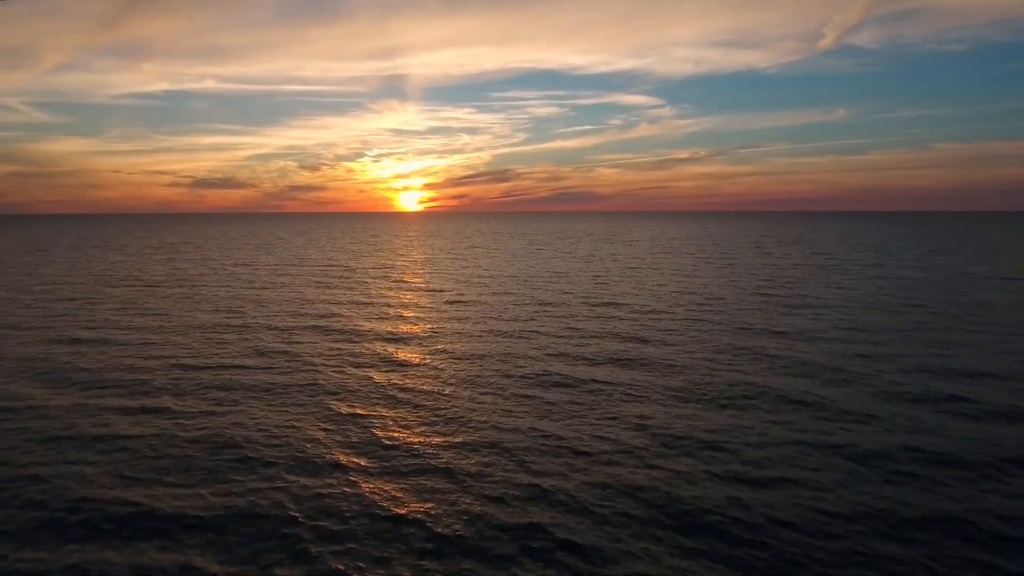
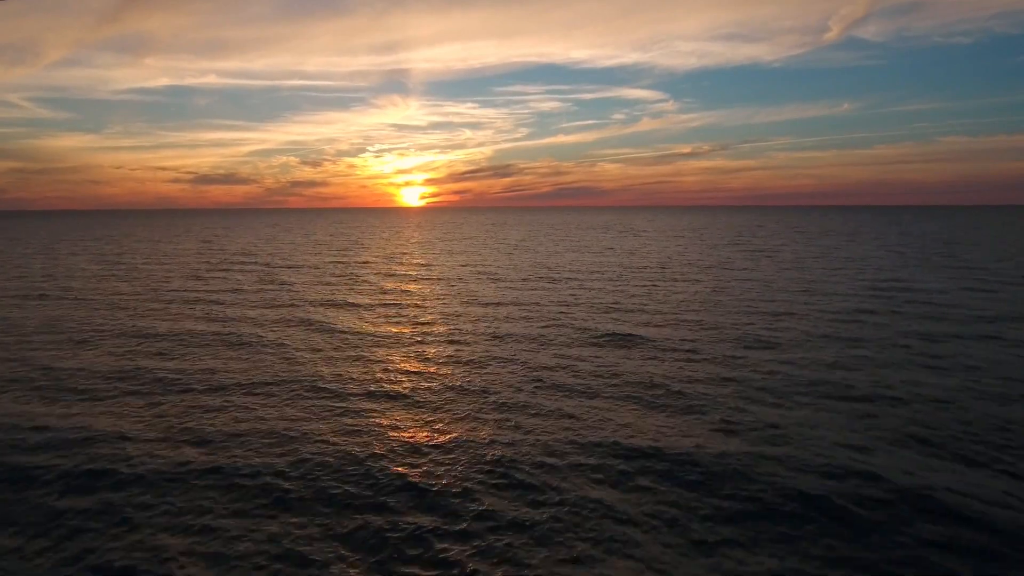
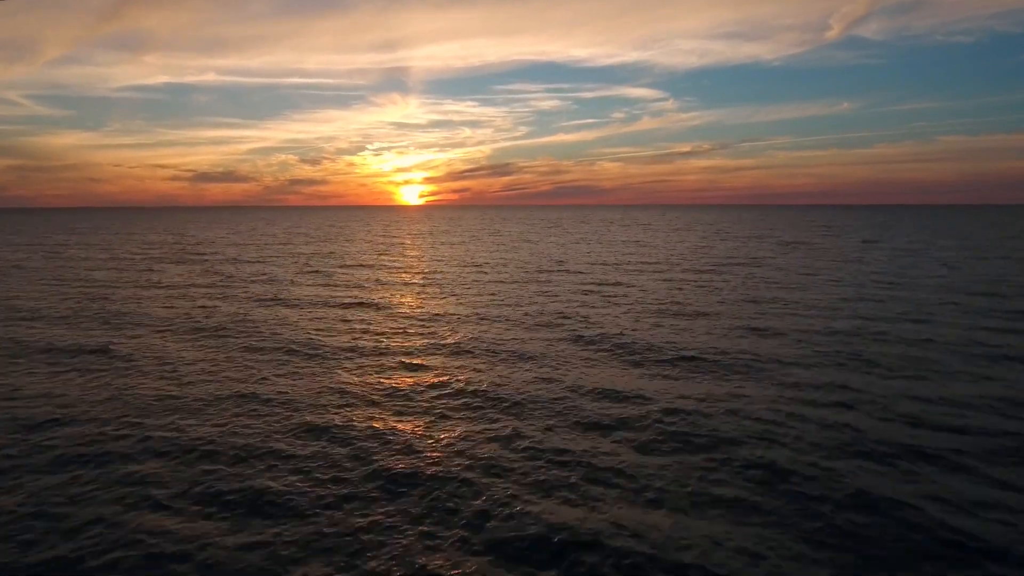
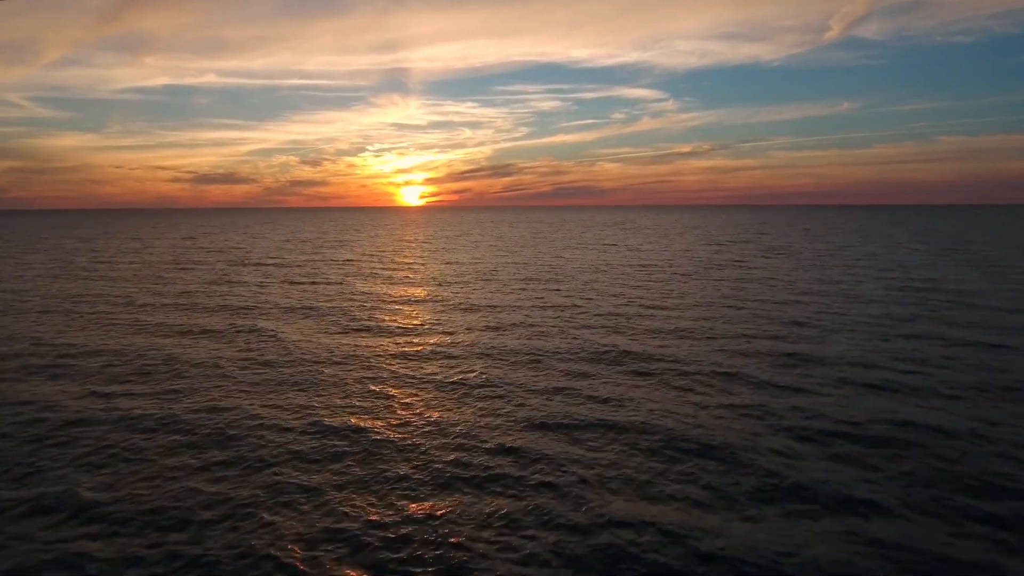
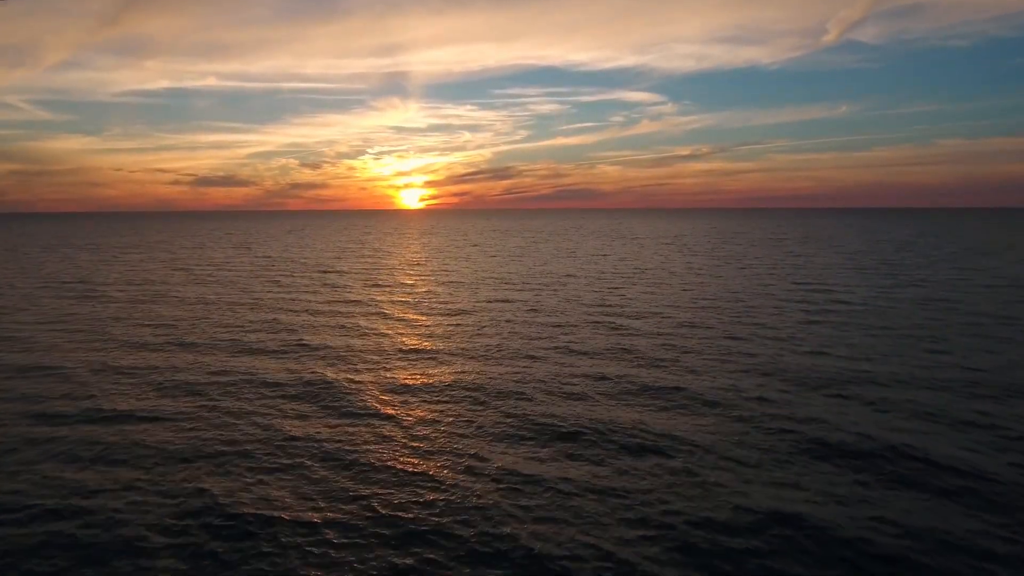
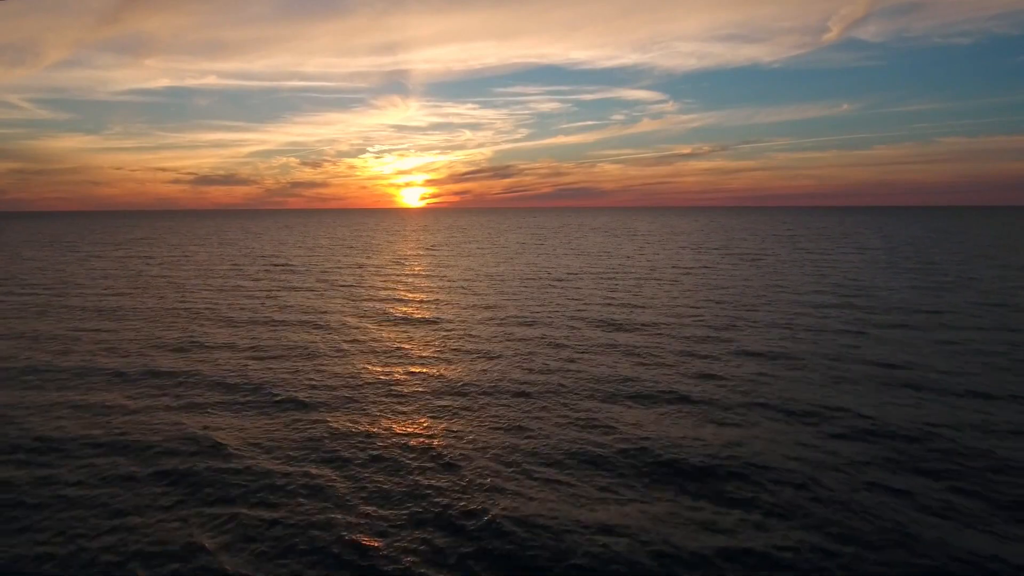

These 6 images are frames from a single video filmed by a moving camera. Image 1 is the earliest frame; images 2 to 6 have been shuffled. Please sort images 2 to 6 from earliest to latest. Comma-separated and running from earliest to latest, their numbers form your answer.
5, 6, 2, 4, 3
